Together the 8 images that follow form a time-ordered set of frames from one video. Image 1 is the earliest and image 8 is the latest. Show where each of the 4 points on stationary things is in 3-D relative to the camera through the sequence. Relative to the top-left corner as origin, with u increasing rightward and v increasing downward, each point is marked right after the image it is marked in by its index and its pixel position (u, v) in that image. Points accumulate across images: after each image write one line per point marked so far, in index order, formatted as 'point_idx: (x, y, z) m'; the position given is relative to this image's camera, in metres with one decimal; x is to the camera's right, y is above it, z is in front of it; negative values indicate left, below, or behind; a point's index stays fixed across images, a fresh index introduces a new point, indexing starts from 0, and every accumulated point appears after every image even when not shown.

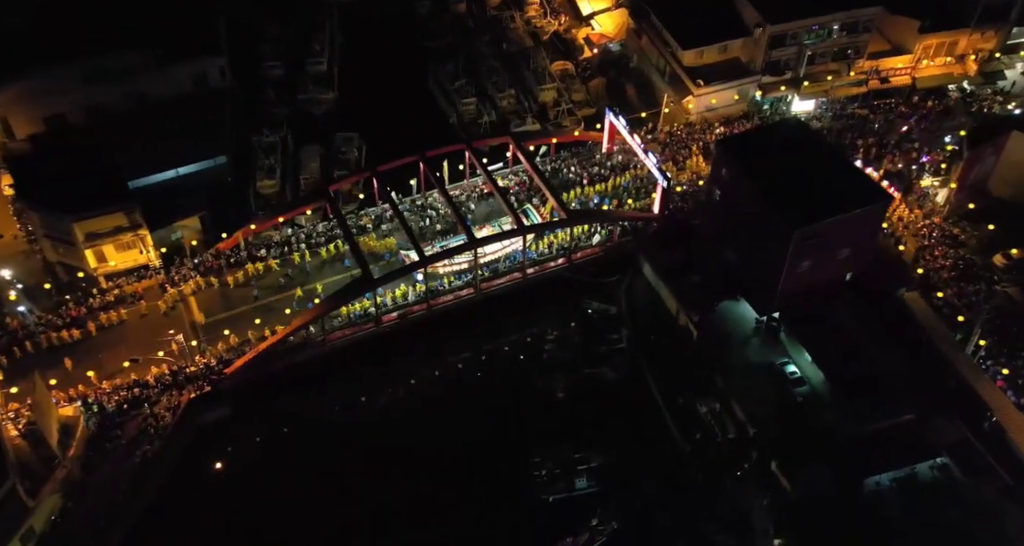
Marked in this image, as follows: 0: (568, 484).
0: (+1.8, -5.7, +19.9) m
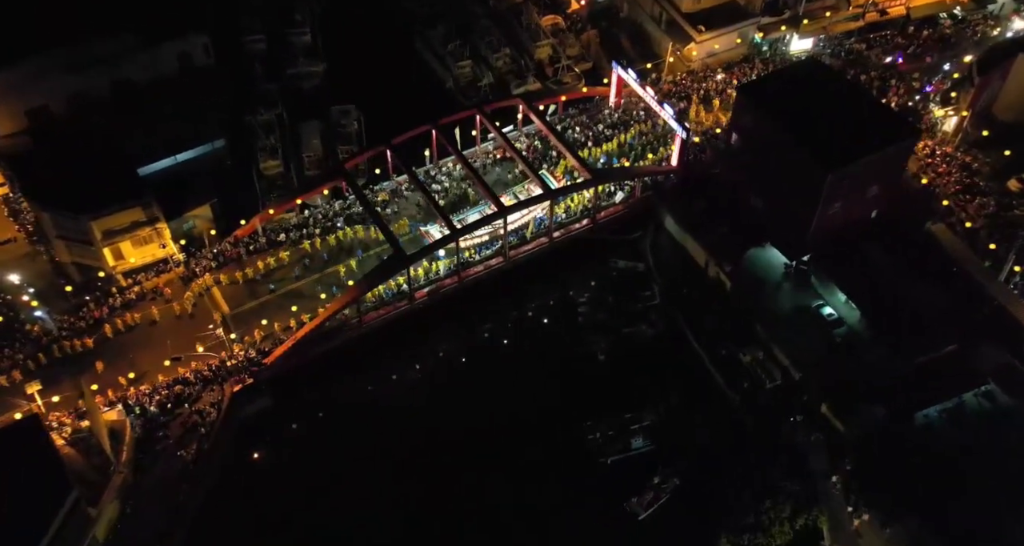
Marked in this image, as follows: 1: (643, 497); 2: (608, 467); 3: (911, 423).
0: (+3.2, -4.6, +19.7) m
1: (+3.5, -5.7, +18.6) m
2: (+2.4, -4.9, +19.8) m
3: (+11.3, -4.4, +20.8) m
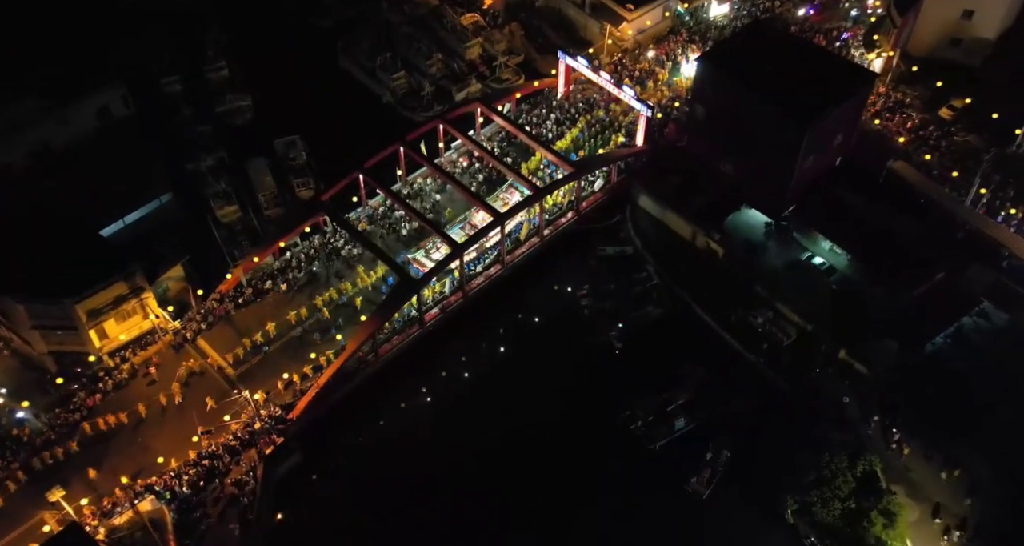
0: (+4.3, -4.1, +19.7) m
1: (+4.9, -5.1, +18.7) m
2: (+3.5, -4.5, +19.7) m
3: (+12.0, -2.6, +21.8) m
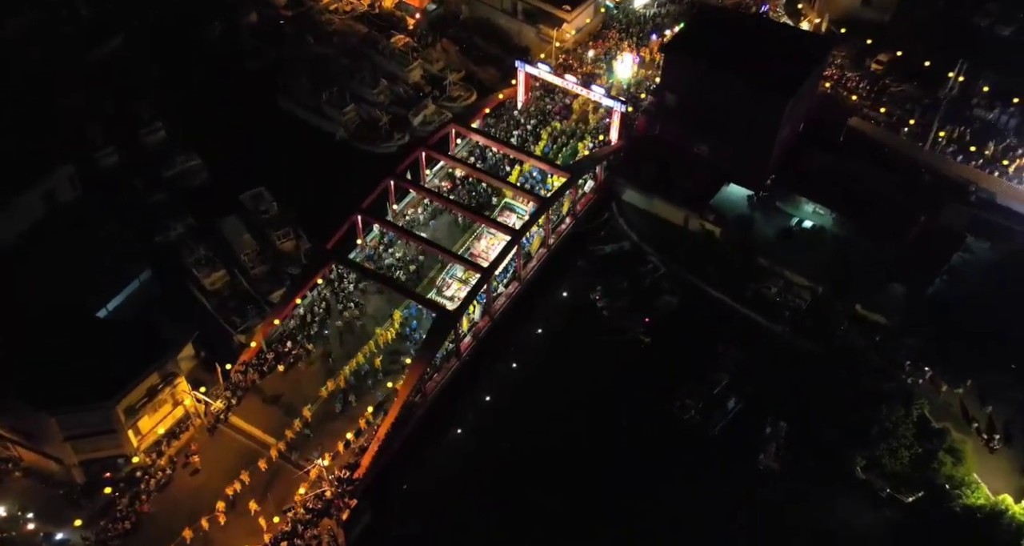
0: (+5.7, -3.7, +20.1) m
1: (+6.6, -4.5, +19.1) m
2: (+5.1, -4.2, +20.0) m
3: (+12.8, -0.8, +23.1) m
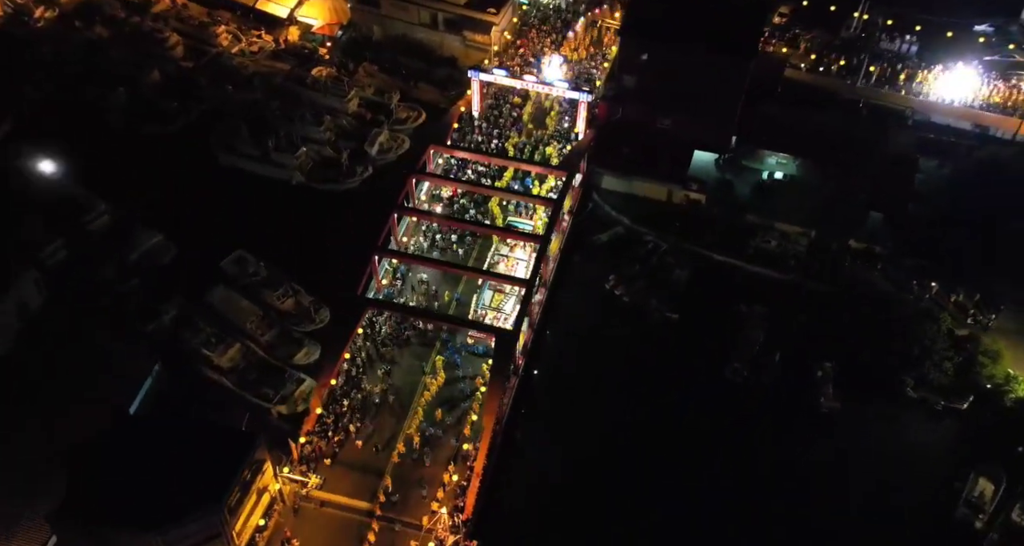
0: (+7.3, -2.6, +21.1) m
1: (+8.5, -3.2, +20.3) m
2: (+6.8, -3.3, +20.9) m
3: (+13.0, +1.7, +25.1) m
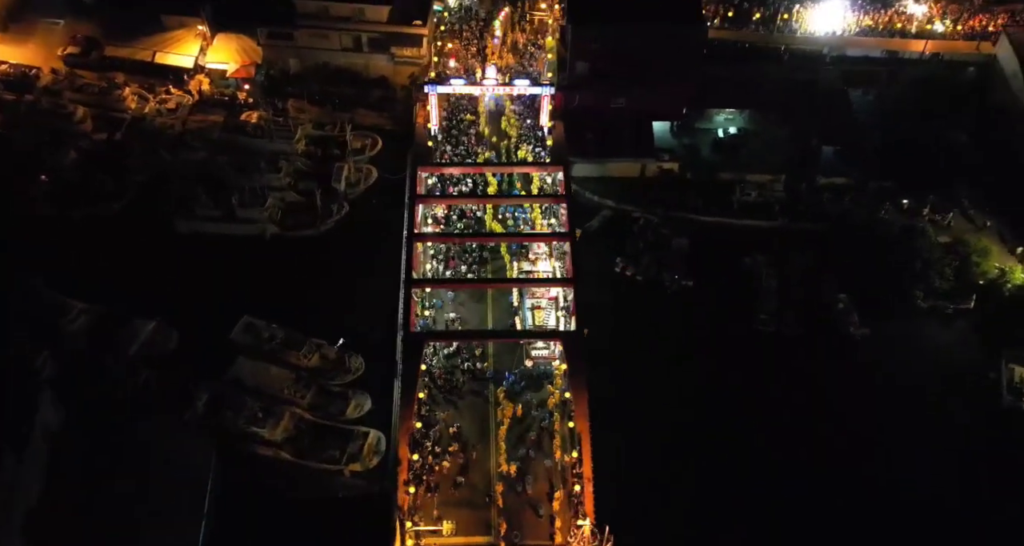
0: (+8.5, -1.0, +22.5) m
1: (+9.9, -1.4, +21.9) m
2: (+8.2, -1.8, +22.2) m
3: (+12.5, +4.3, +27.2) m
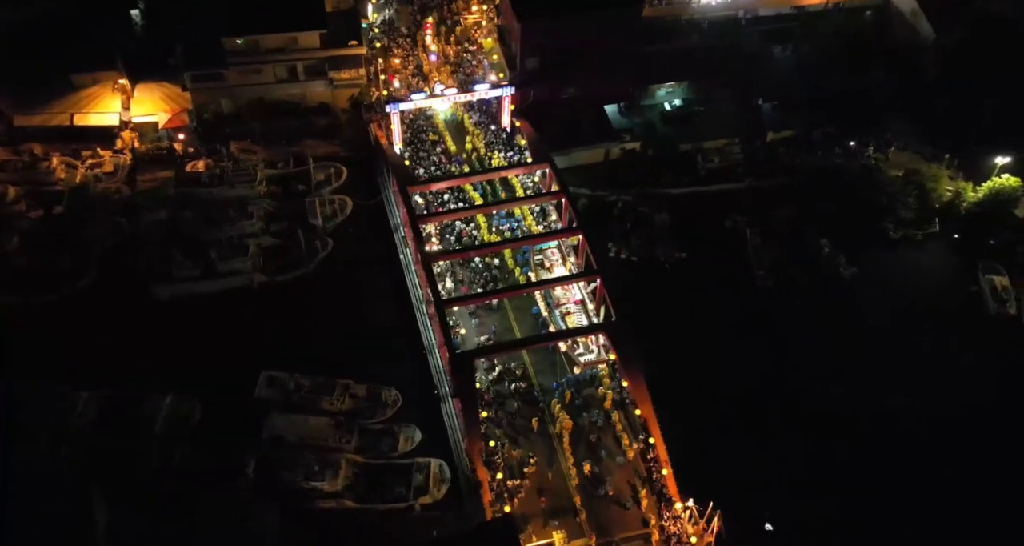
0: (+8.9, +0.5, +24.2) m
1: (+10.4, +0.4, +23.7) m
2: (+8.7, -0.4, +23.9) m
3: (+11.1, +6.5, +29.1) m
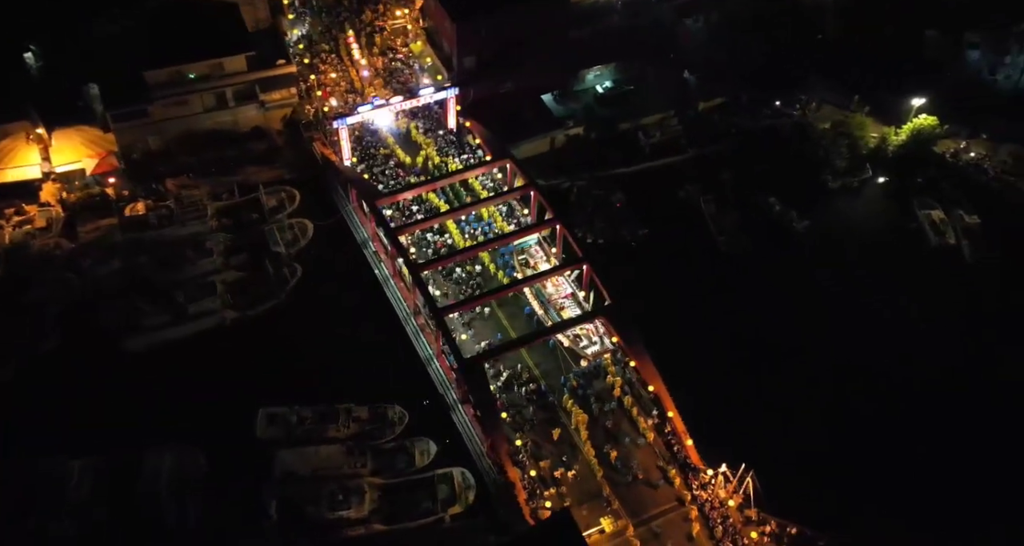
0: (+7.9, +1.8, +25.6) m
1: (+9.5, +1.9, +25.4) m
2: (+8.0, +0.9, +25.4) m
3: (+8.7, +8.1, +30.7) m
